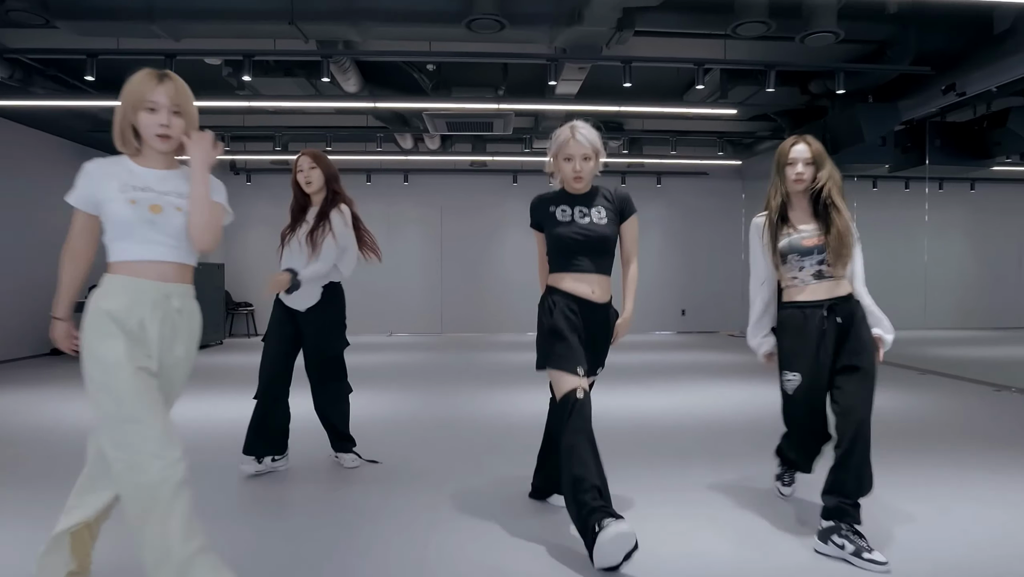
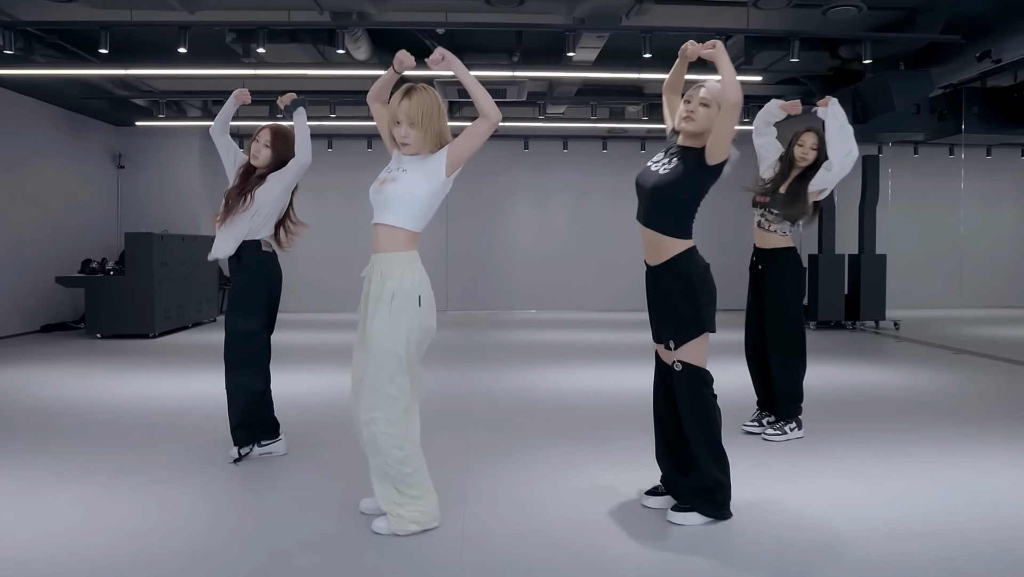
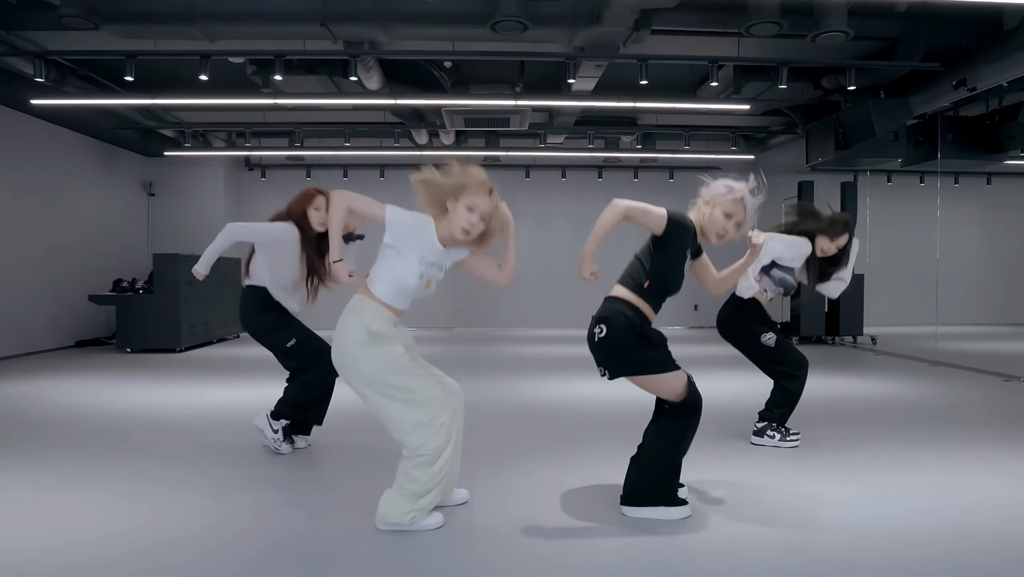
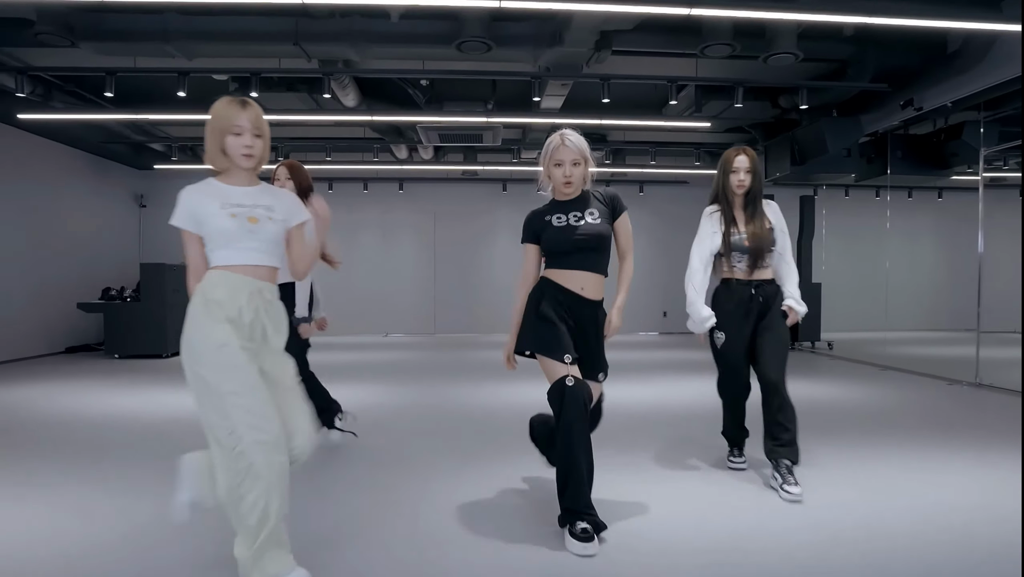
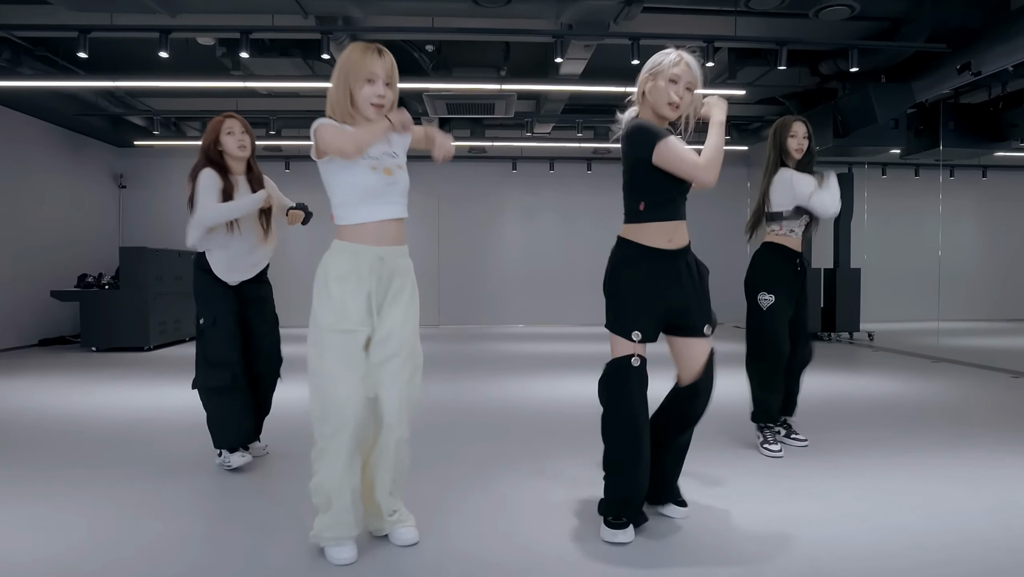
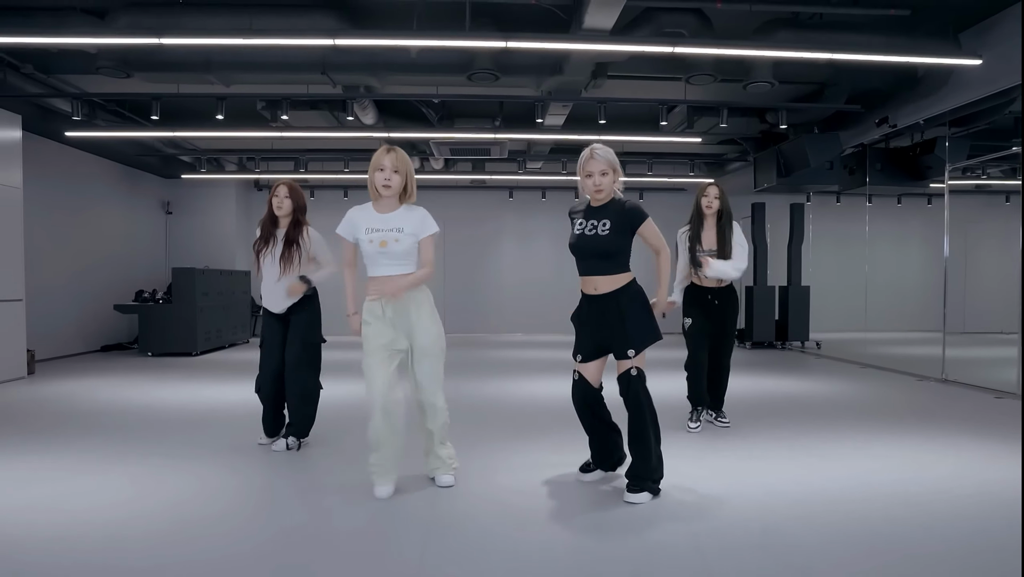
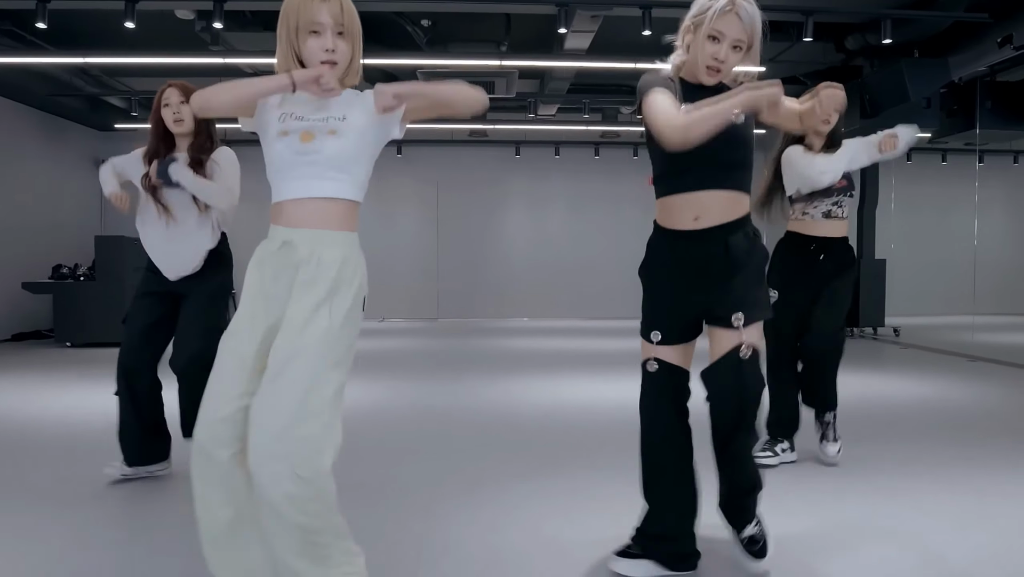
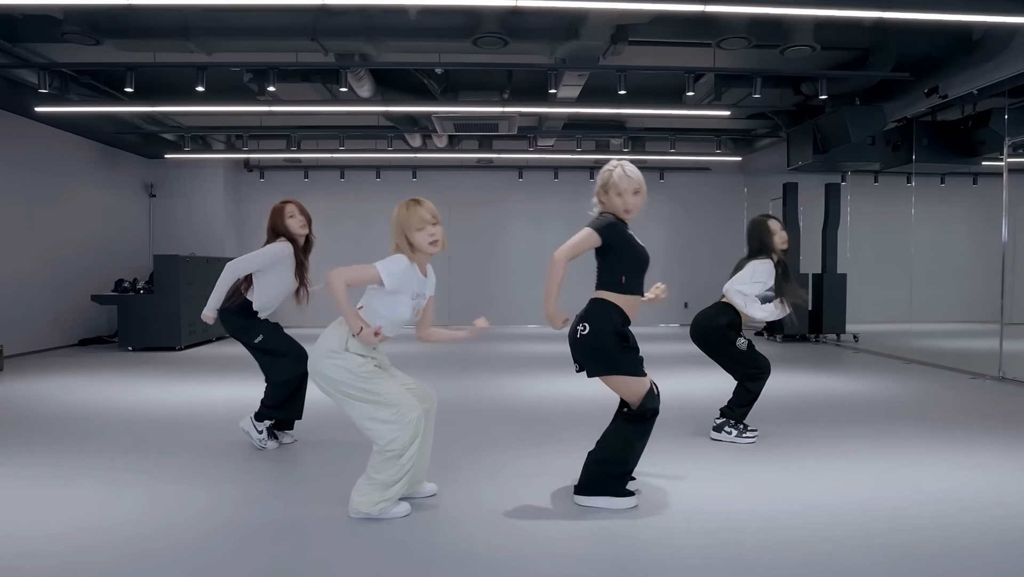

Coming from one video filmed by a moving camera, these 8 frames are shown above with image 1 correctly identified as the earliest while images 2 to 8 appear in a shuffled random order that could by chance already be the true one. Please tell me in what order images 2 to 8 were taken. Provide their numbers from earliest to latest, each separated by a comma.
4, 6, 2, 7, 5, 3, 8
